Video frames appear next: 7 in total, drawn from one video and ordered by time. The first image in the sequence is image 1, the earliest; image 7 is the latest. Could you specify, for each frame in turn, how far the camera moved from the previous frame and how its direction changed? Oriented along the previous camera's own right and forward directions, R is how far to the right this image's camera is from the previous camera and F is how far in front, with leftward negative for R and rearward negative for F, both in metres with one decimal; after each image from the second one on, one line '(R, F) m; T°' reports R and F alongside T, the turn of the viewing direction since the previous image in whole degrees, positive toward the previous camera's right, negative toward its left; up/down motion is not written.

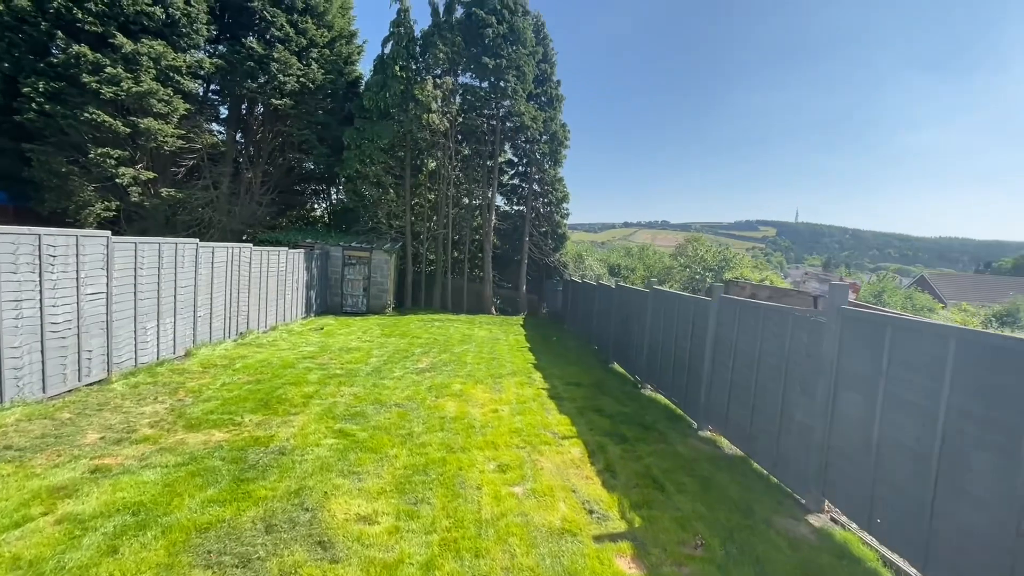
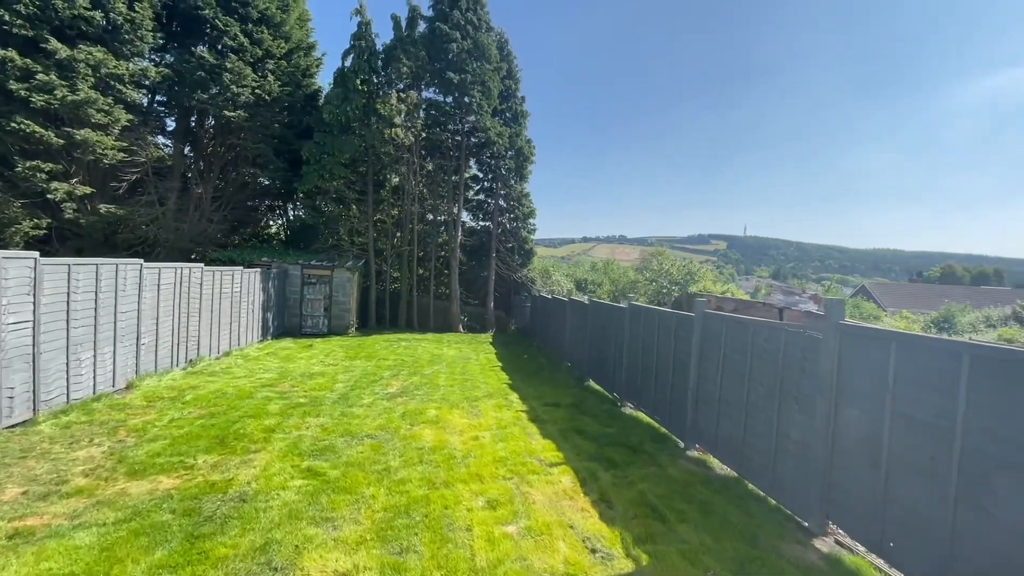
(-0.2, +0.3) m; +5°
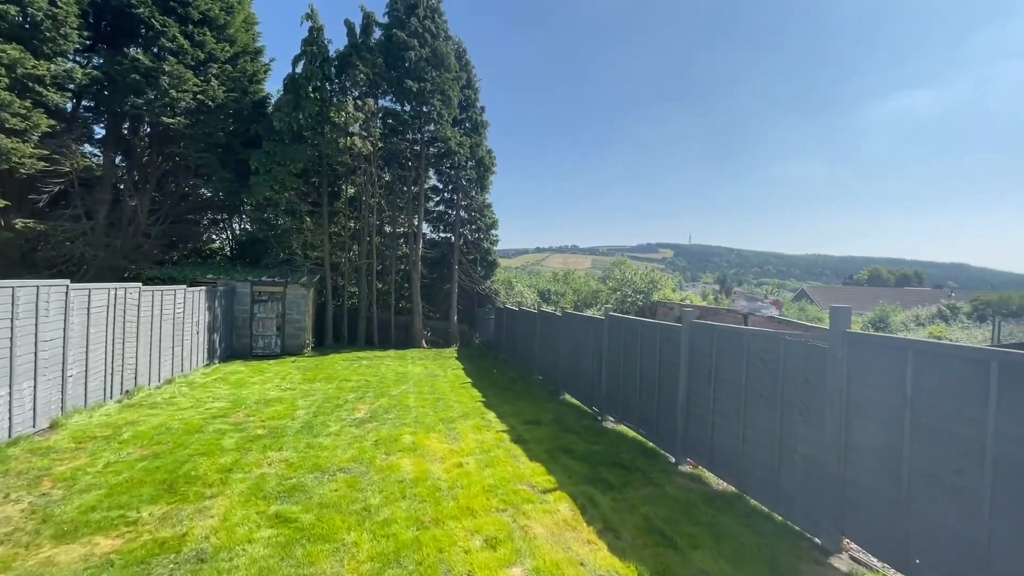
(-0.3, +0.3) m; +5°
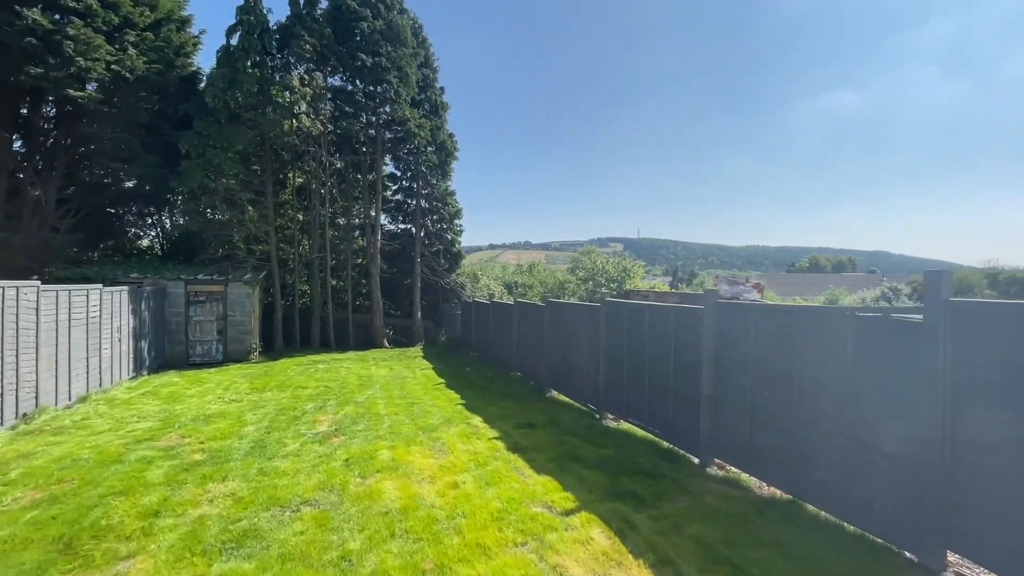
(-0.4, +0.9) m; +5°
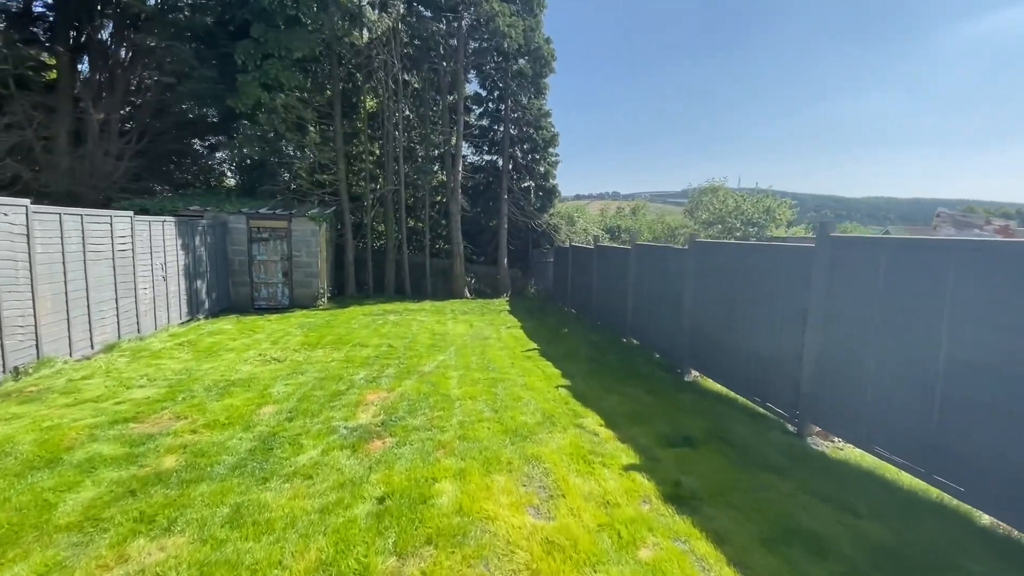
(-0.5, +2.3) m; -10°
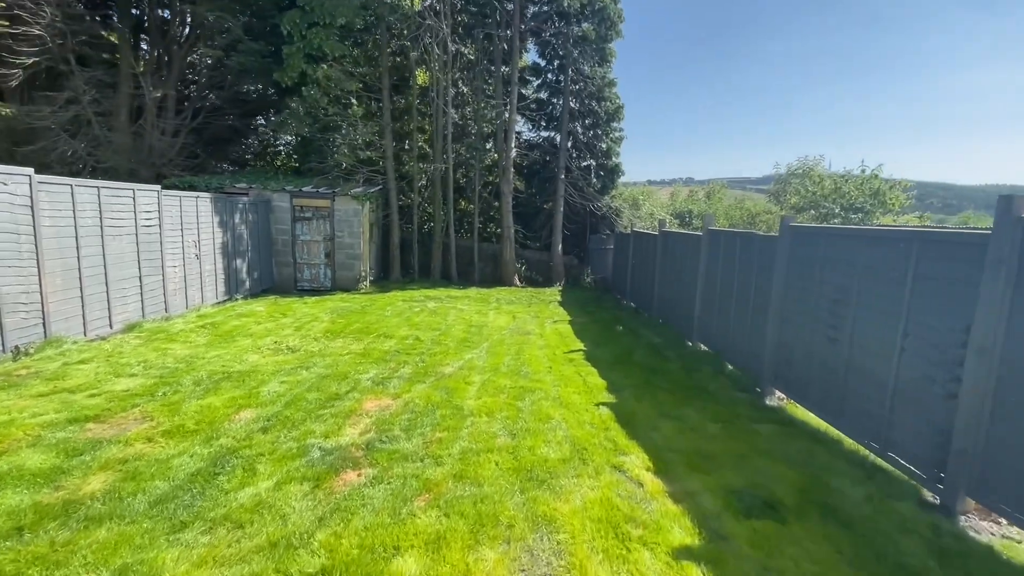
(+0.3, +0.9) m; -8°
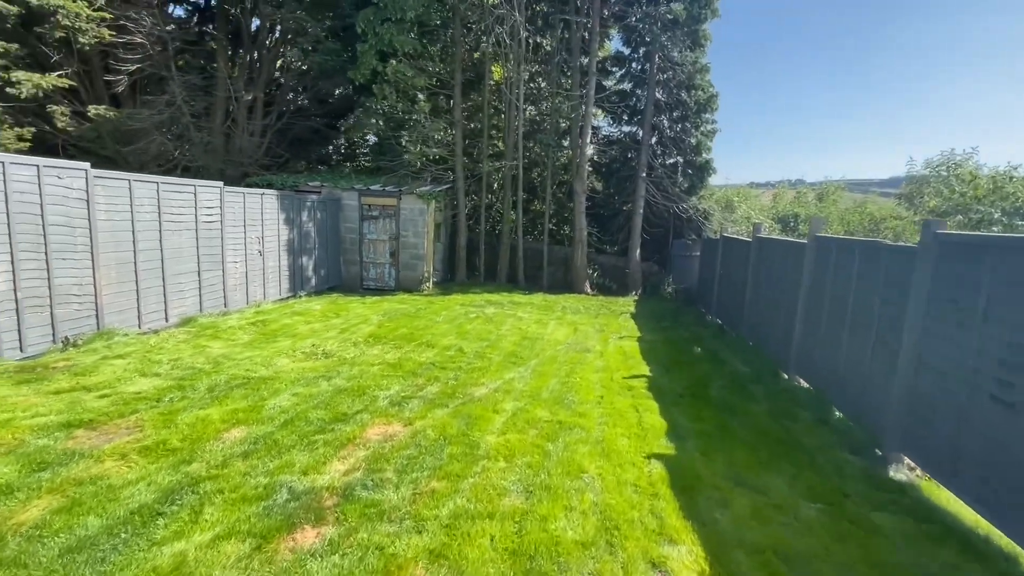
(+0.3, +0.7) m; -10°
